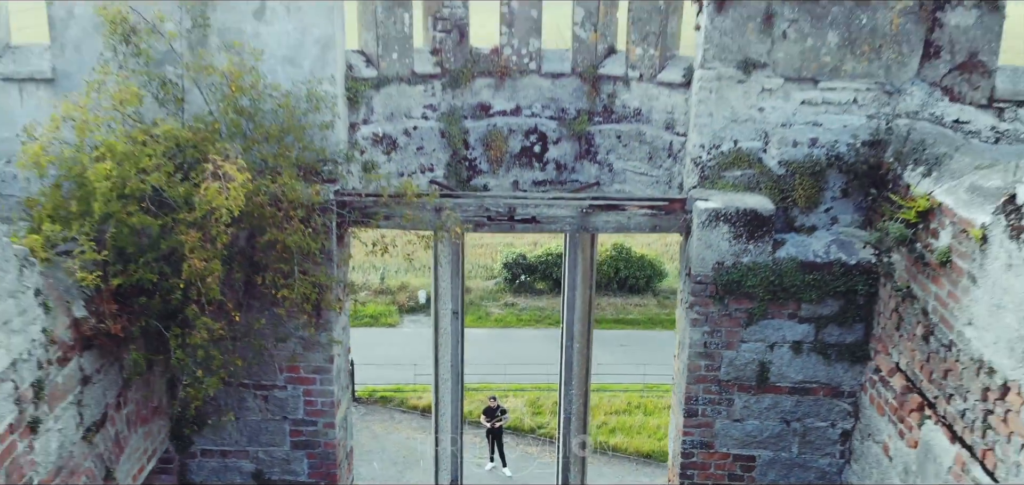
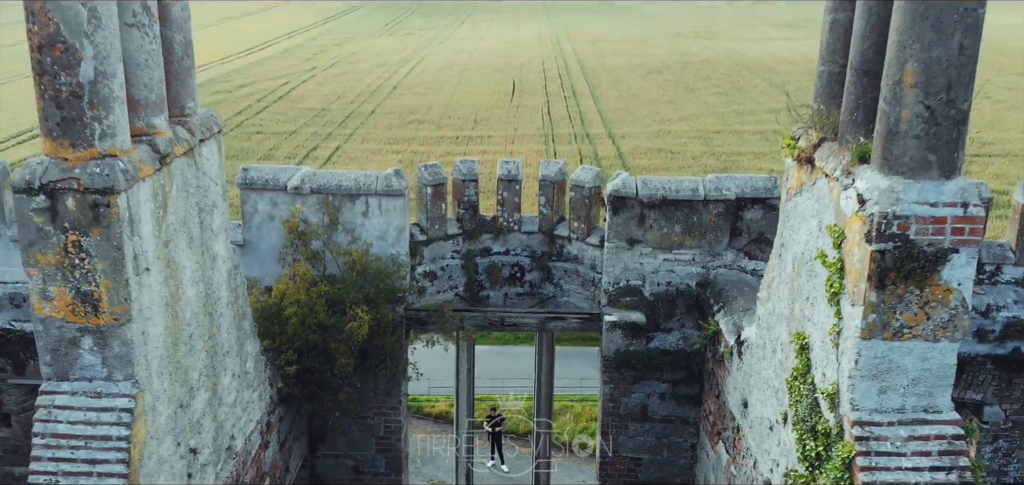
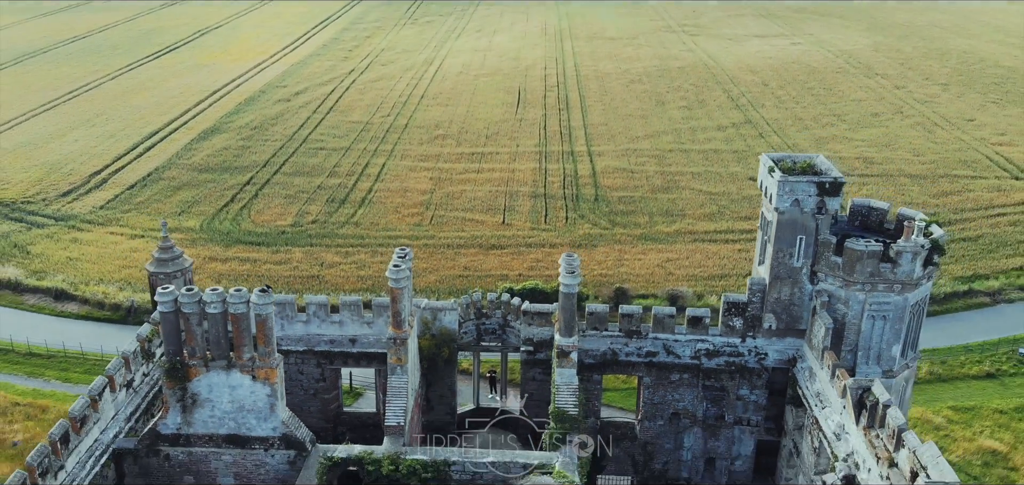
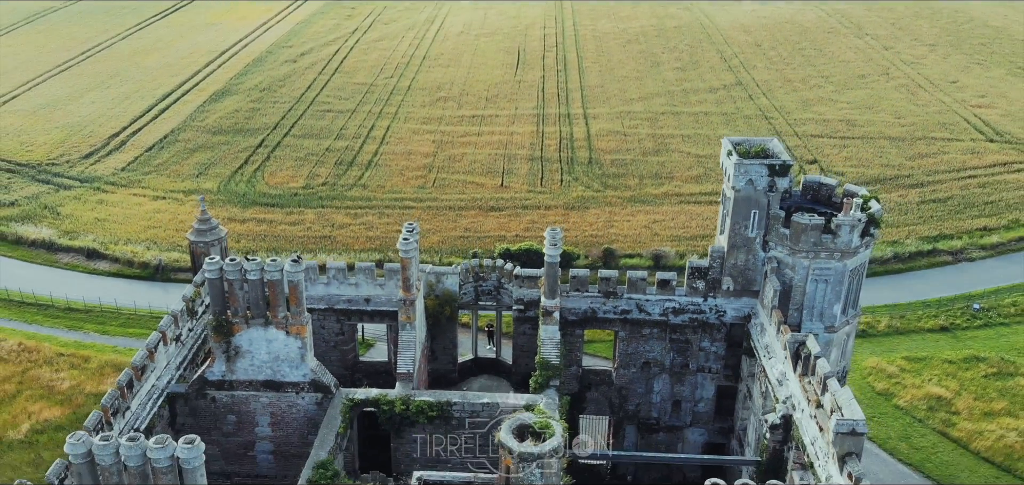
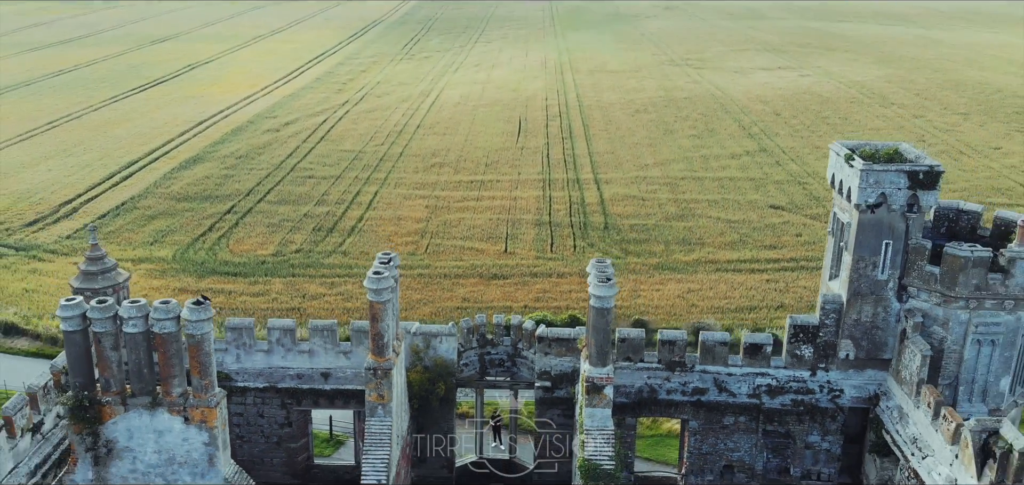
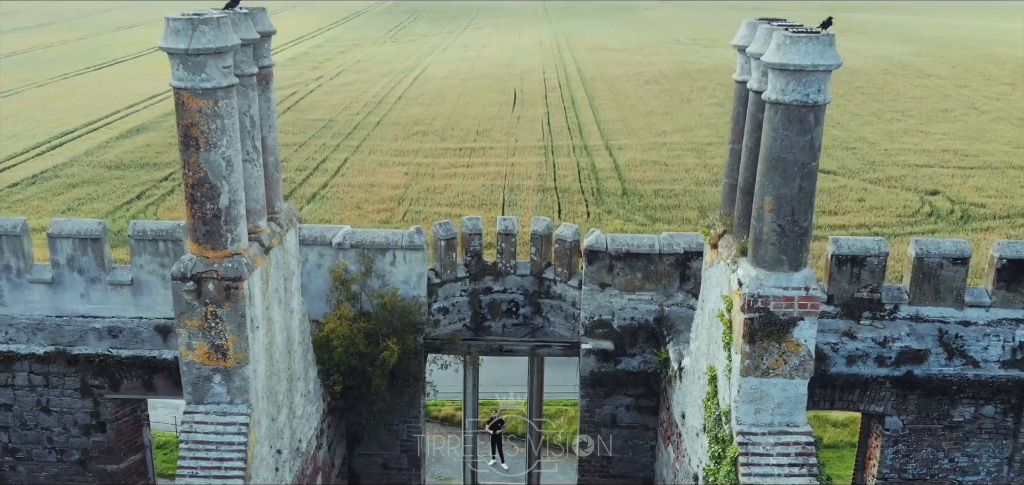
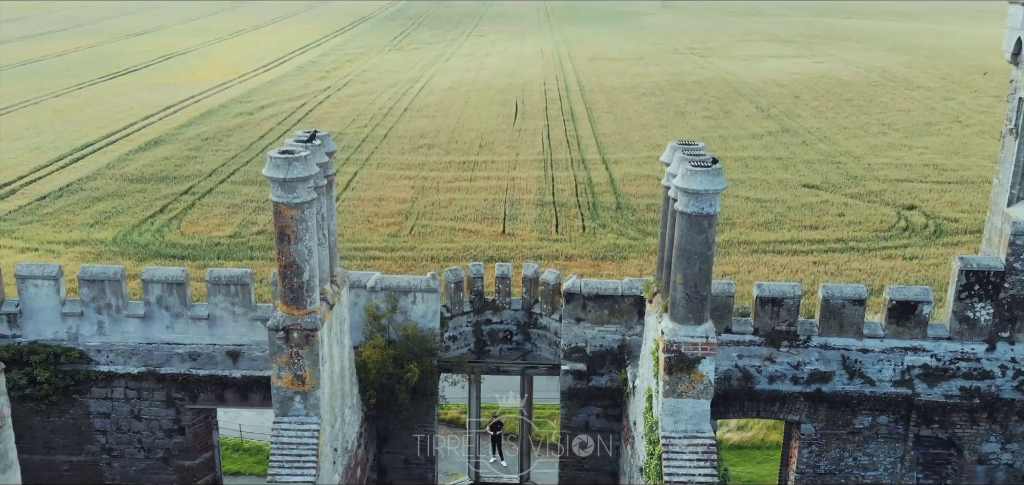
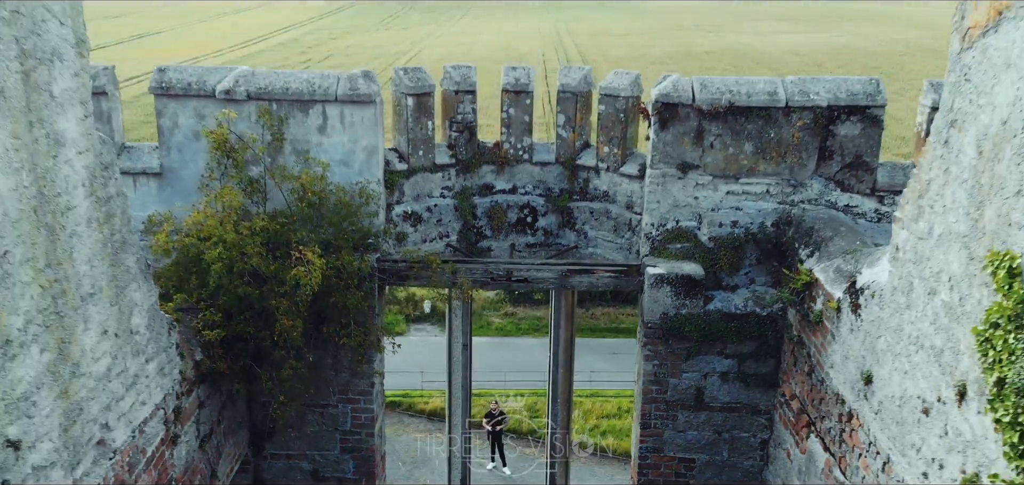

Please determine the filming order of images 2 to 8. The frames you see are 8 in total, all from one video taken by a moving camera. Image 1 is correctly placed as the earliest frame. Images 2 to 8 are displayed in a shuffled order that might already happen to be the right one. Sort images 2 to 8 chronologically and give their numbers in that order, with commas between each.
8, 2, 6, 7, 5, 3, 4
